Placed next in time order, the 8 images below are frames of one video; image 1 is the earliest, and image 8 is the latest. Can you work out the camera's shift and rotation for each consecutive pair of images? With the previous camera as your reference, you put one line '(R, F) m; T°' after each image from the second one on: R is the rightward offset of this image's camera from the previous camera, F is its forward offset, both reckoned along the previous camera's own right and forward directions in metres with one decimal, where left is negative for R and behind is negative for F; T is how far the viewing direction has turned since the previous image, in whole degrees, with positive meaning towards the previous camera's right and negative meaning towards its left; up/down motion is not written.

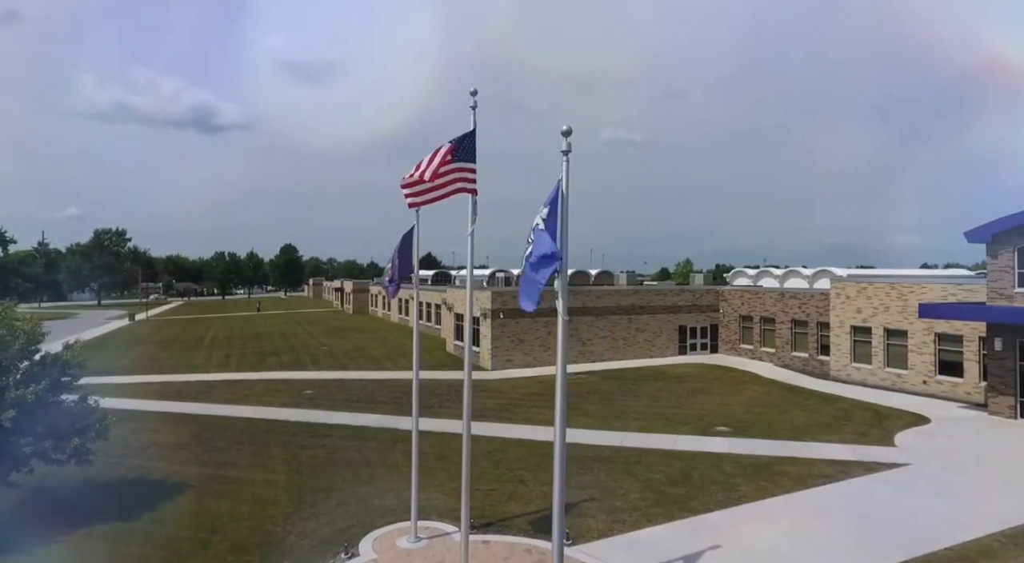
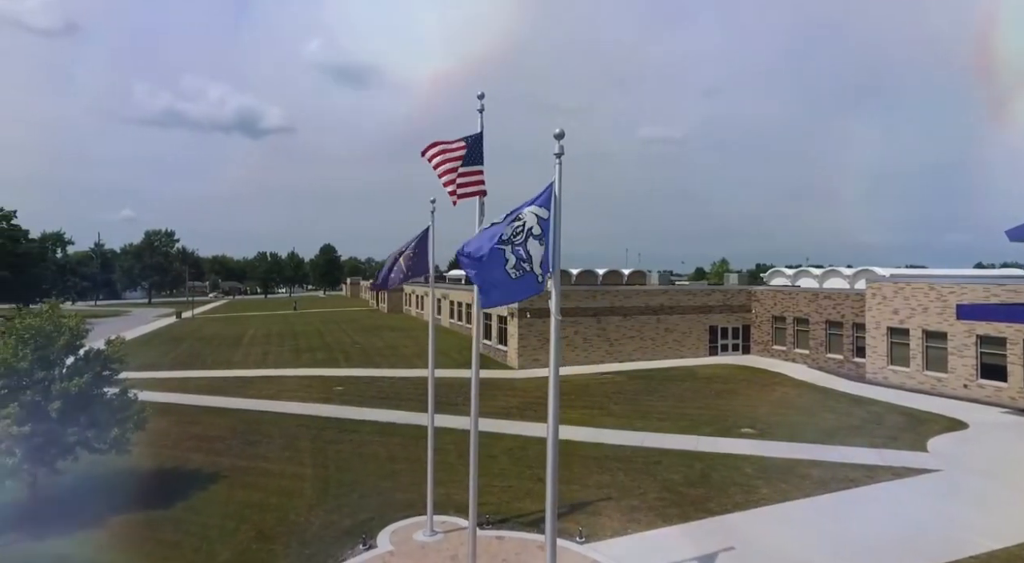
(+0.5, -0.2) m; -4°
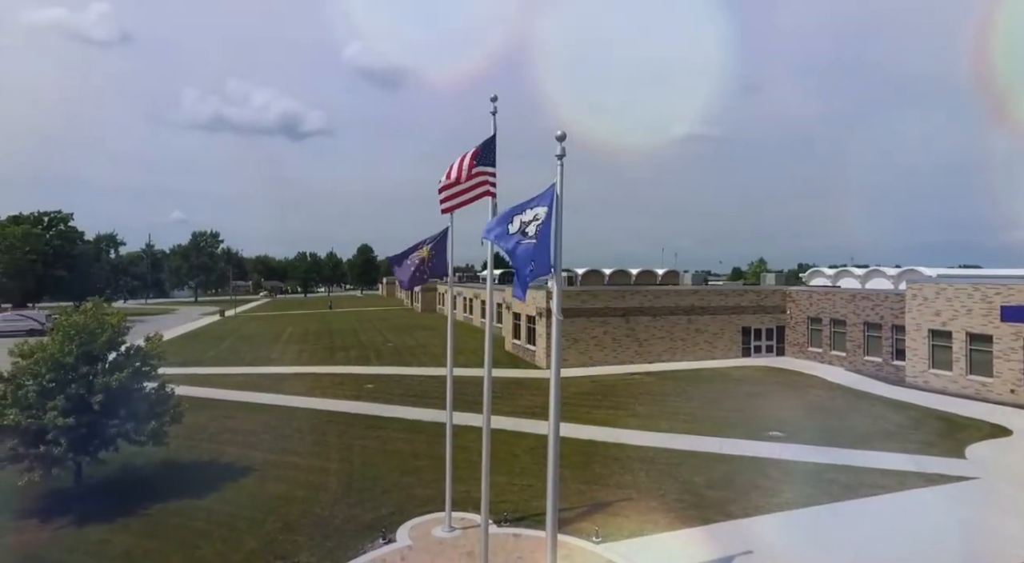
(+0.5, -0.1) m; -4°
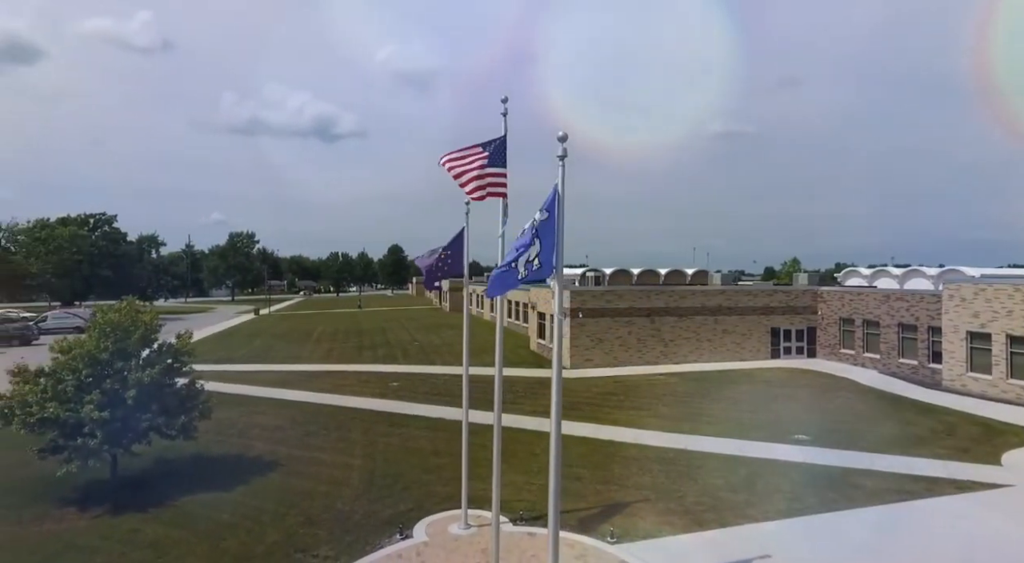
(+0.4, -0.1) m; -3°
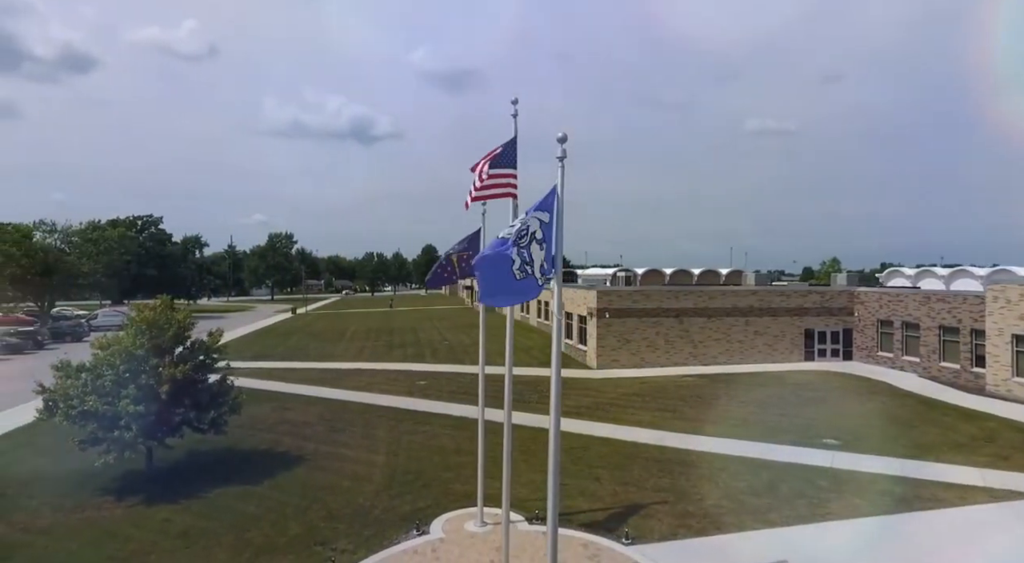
(+0.5, -0.1) m; -4°
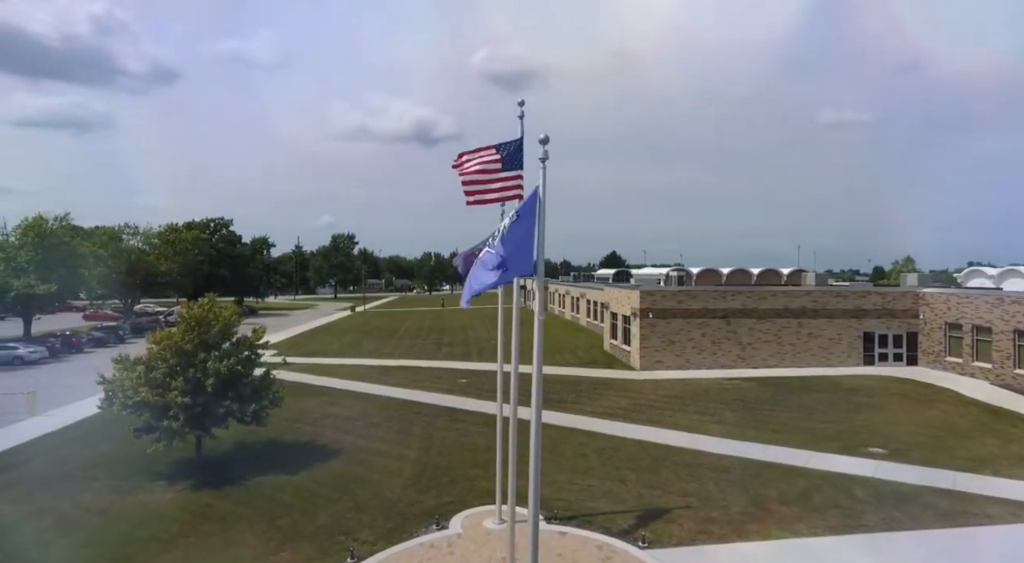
(+1.1, 0.0) m; -6°
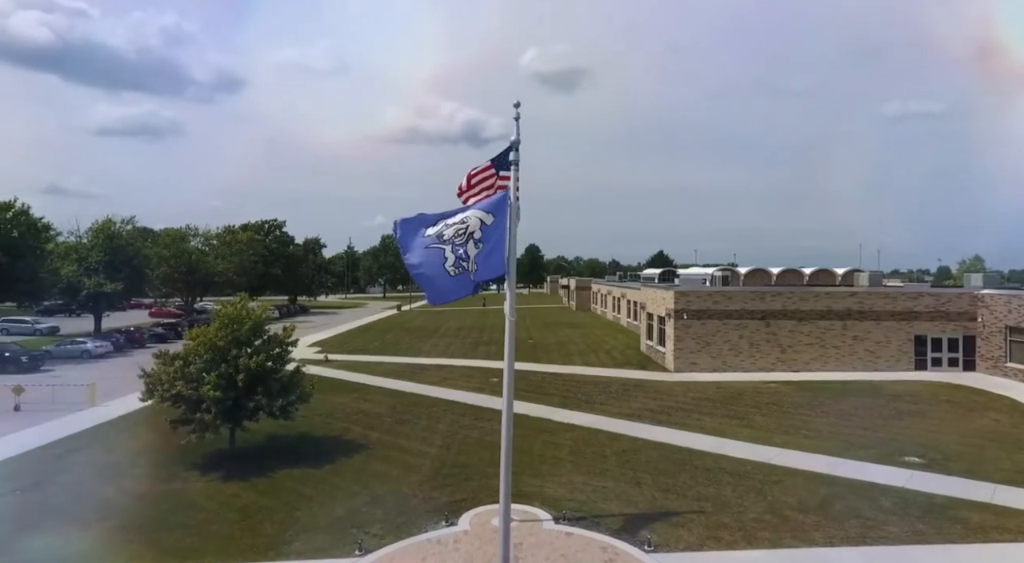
(+1.1, 0.0) m; -5°
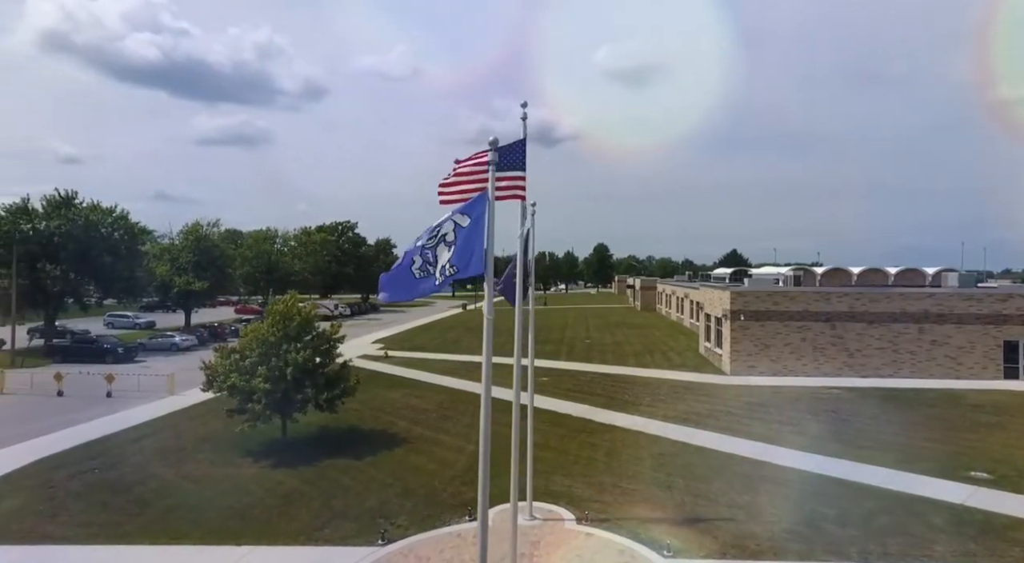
(+1.3, +0.1) m; -8°
